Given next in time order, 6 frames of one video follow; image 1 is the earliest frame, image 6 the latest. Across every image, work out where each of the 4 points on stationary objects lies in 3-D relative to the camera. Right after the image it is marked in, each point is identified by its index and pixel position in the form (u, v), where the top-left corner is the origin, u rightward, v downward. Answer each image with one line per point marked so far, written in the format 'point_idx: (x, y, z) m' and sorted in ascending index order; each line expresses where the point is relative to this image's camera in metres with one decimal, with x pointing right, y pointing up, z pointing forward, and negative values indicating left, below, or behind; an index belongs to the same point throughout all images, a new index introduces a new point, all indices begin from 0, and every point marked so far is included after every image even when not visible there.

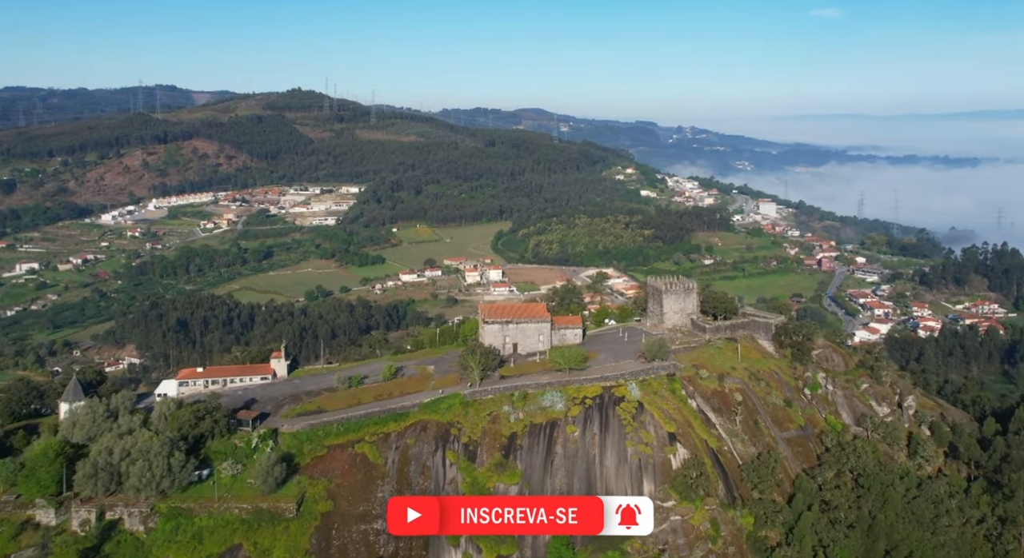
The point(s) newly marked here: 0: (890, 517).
0: (+10.3, -6.5, +19.4) m
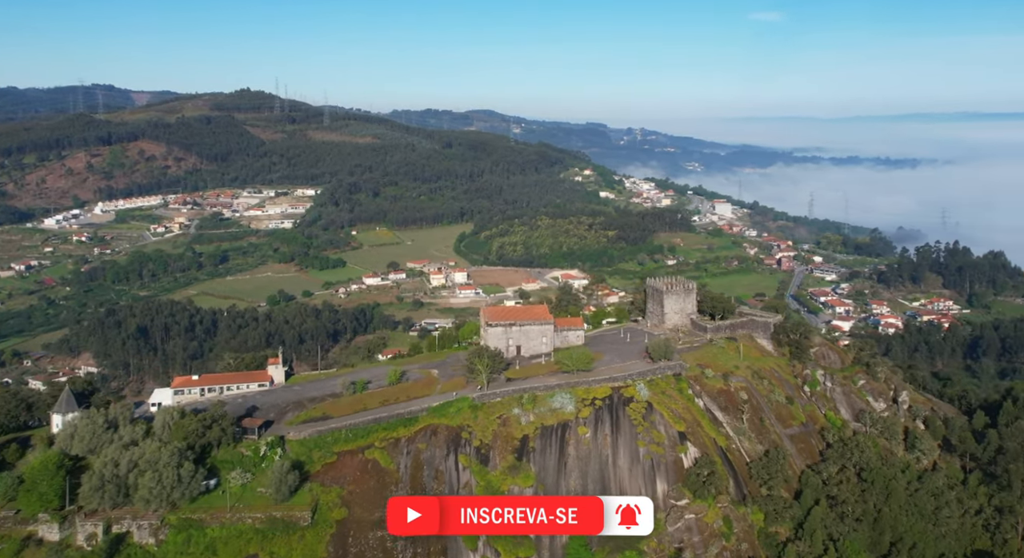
0: (+10.7, -6.5, +19.8) m
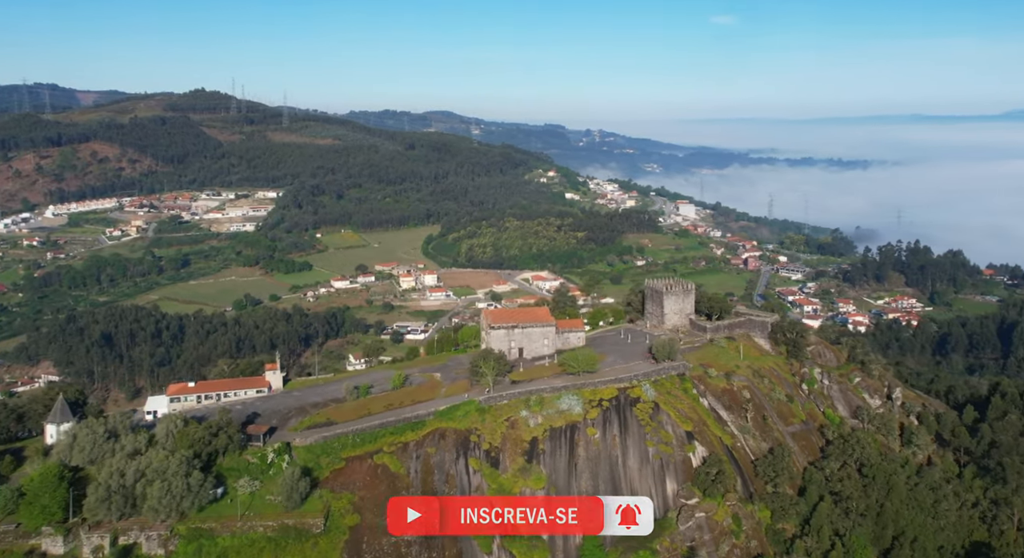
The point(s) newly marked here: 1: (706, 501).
0: (+11.0, -6.4, +20.3) m
1: (+5.2, -6.0, +19.1) m
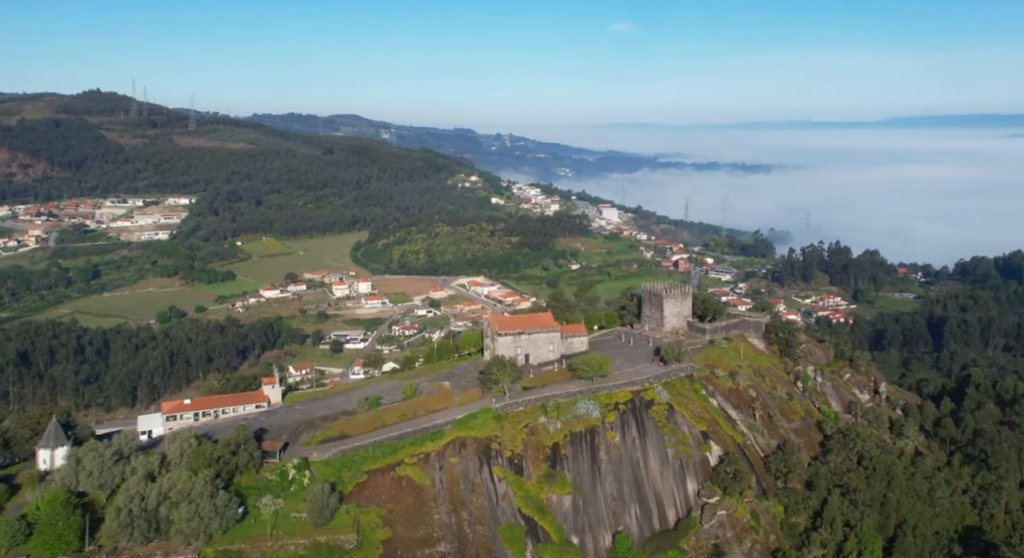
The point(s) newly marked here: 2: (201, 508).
0: (+11.5, -6.4, +21.3) m
1: (+5.9, -6.1, +19.6) m
2: (-7.2, -5.2, +16.2) m
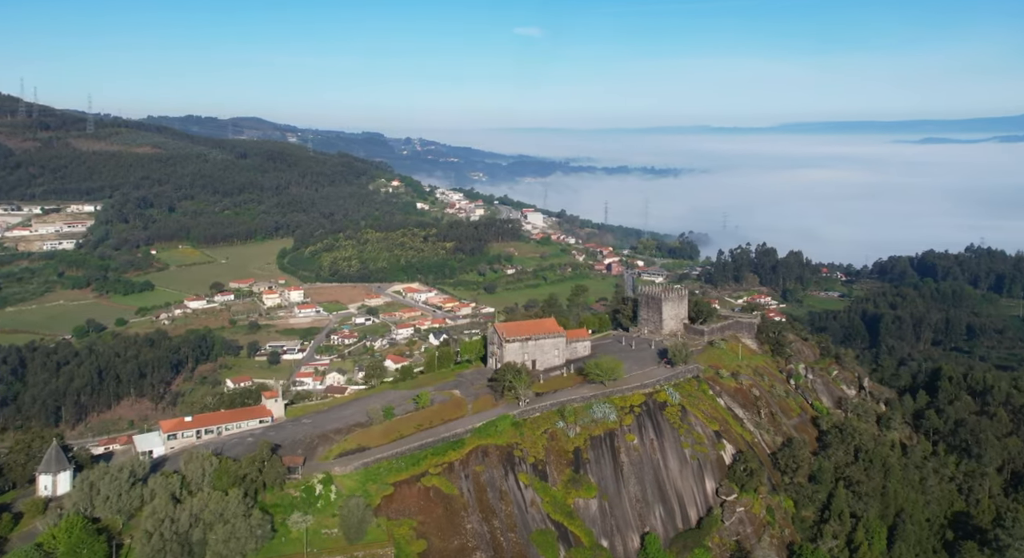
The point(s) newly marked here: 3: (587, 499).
0: (+12.0, -6.4, +22.4) m
1: (+6.6, -6.1, +20.2) m
2: (-6.2, -5.5, +15.7) m
3: (+2.0, -6.0, +19.2) m
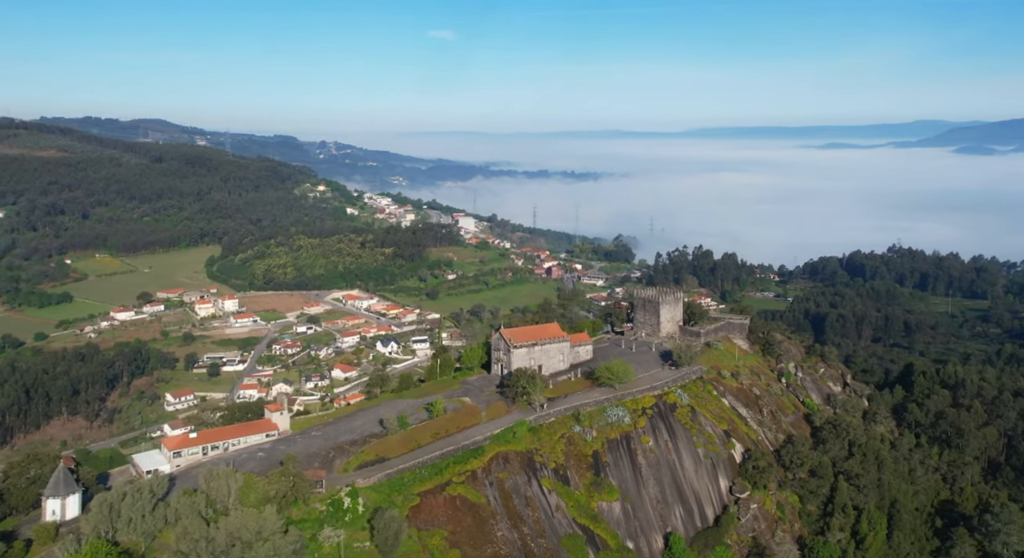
0: (+12.4, -6.5, +23.5) m
1: (+7.1, -6.3, +20.9) m
2: (-5.2, -5.8, +15.4) m
3: (+2.7, -6.1, +19.5) m
